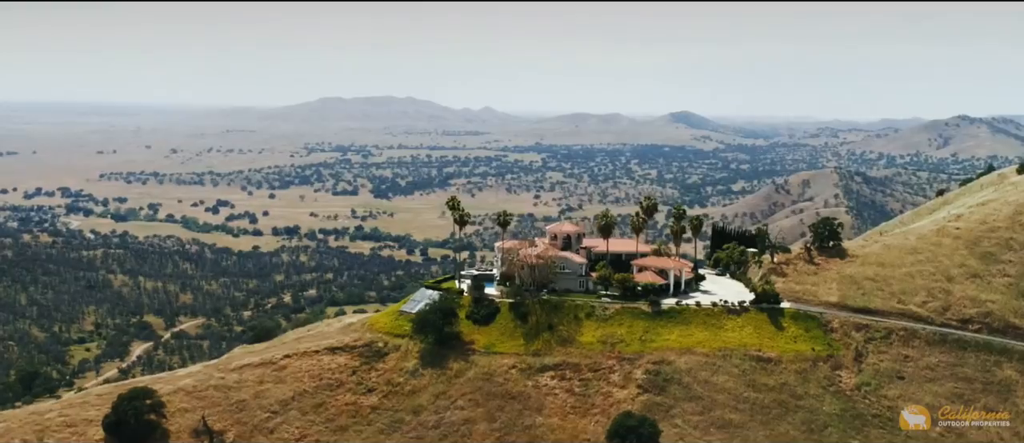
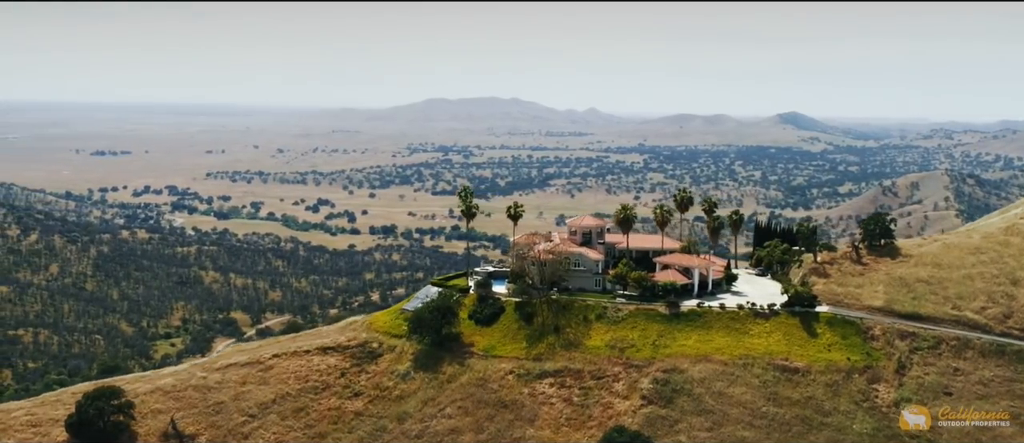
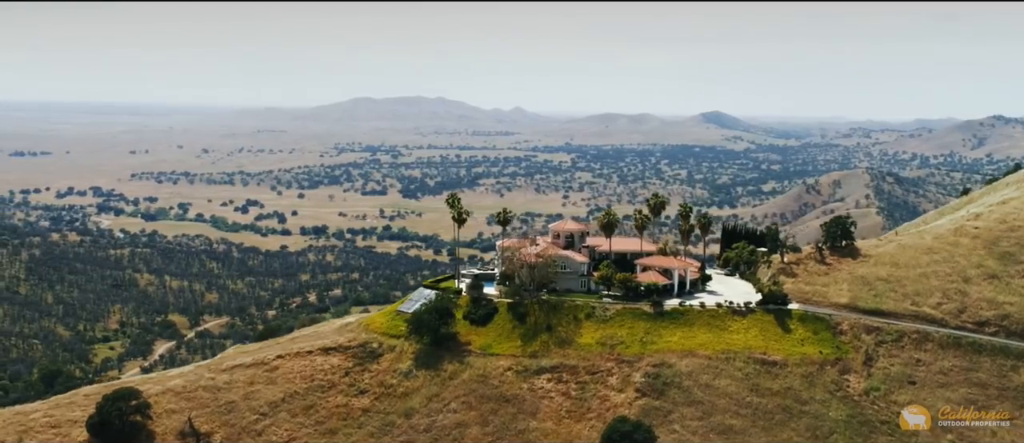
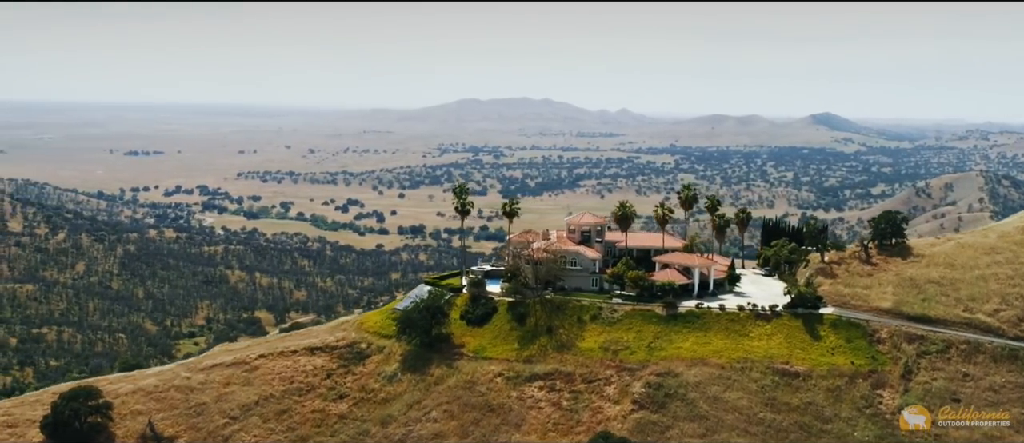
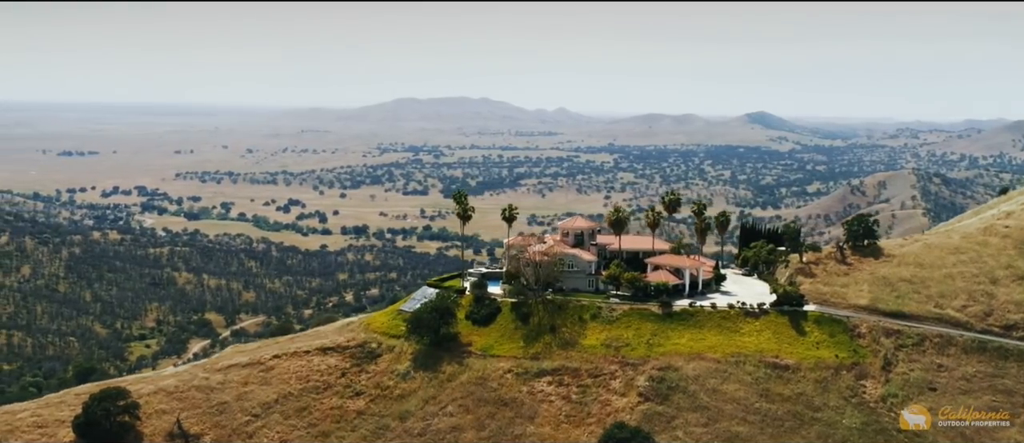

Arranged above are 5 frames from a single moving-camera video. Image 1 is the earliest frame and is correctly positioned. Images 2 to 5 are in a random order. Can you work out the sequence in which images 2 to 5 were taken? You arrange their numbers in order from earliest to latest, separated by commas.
3, 5, 2, 4
